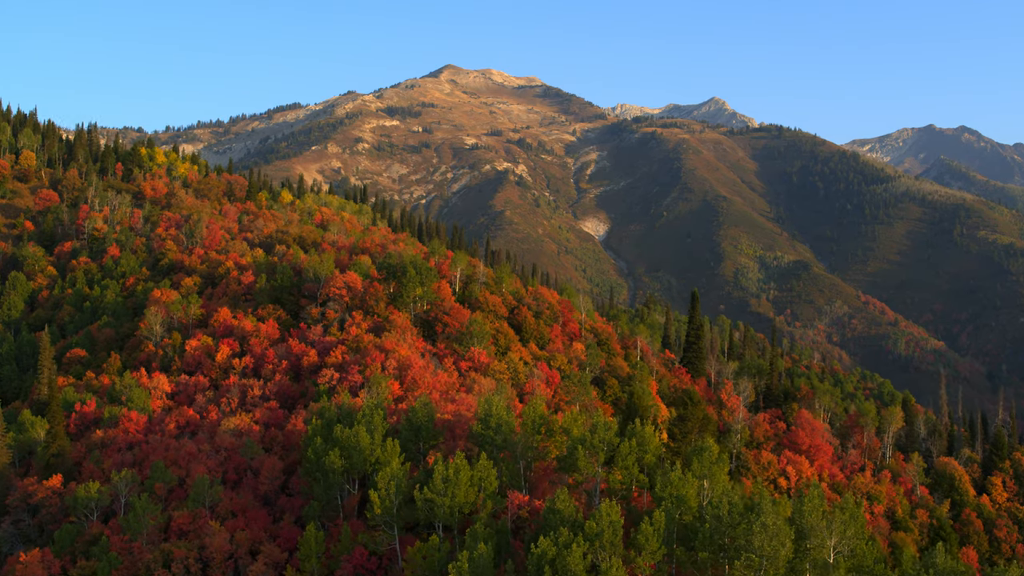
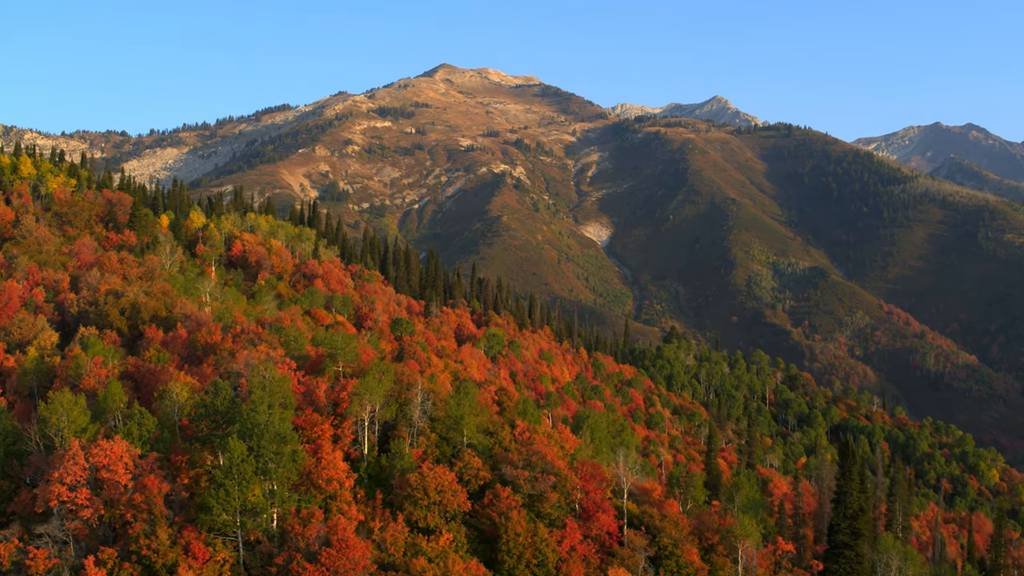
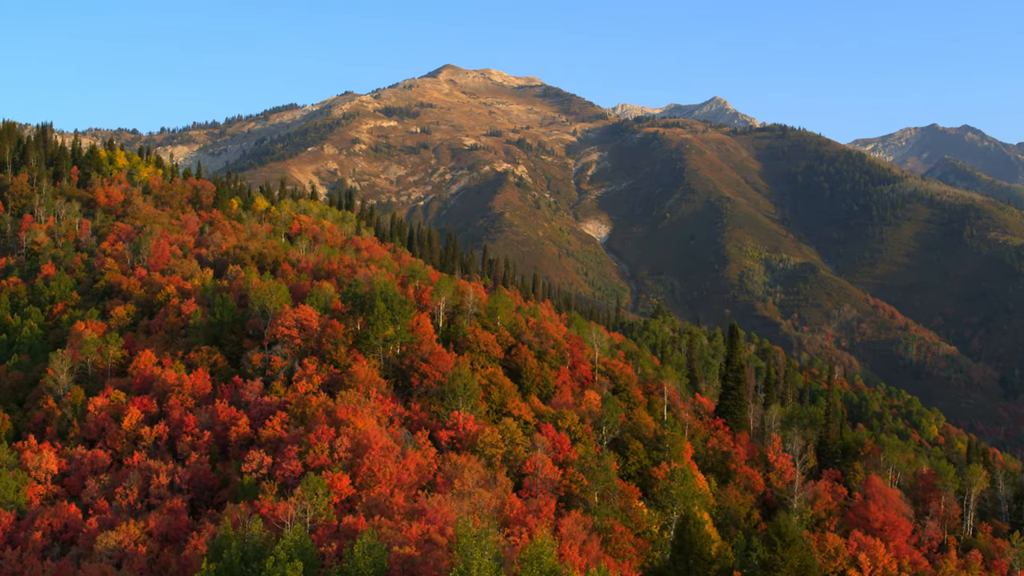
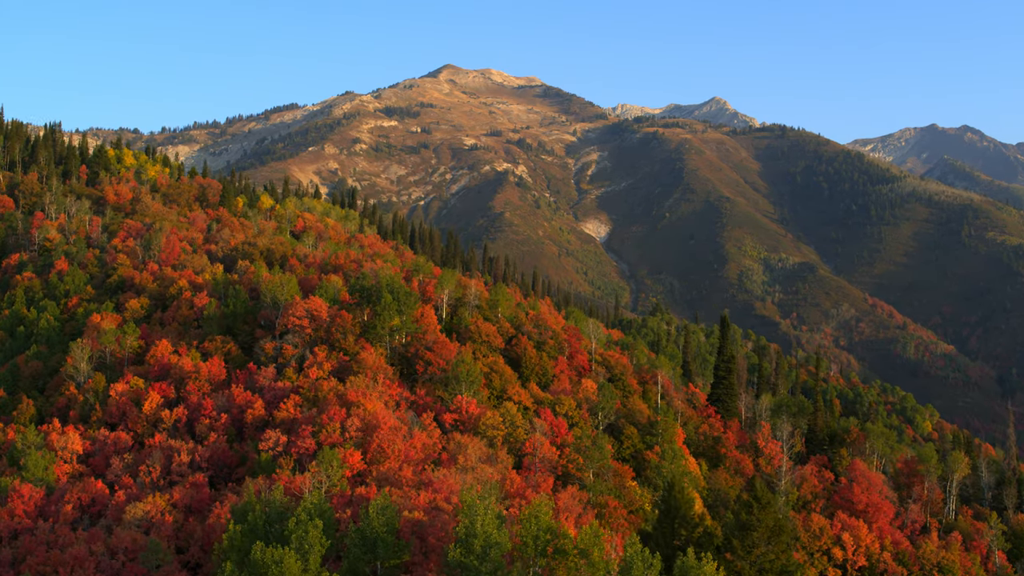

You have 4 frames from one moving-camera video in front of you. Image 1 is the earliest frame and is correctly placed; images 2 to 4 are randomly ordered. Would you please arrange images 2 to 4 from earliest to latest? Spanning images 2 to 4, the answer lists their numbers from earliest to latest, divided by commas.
4, 3, 2
